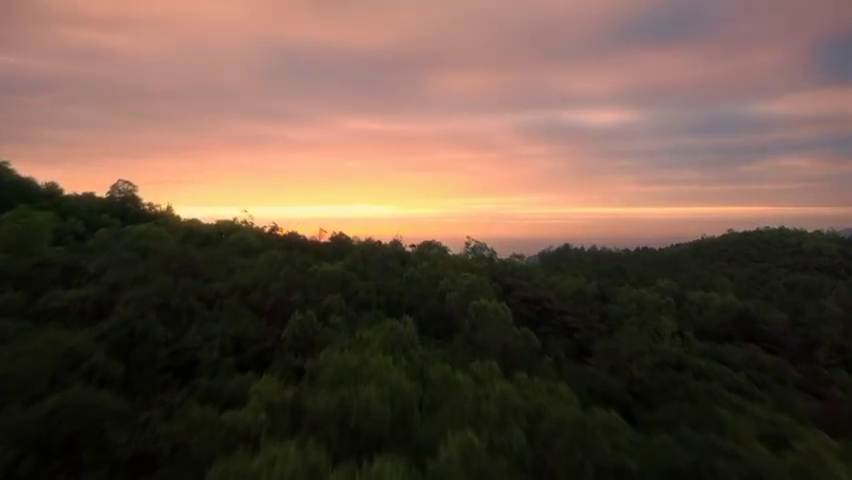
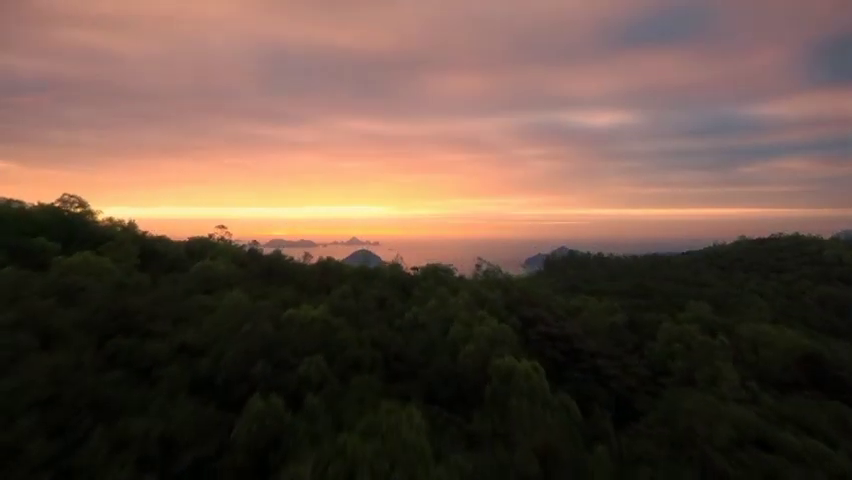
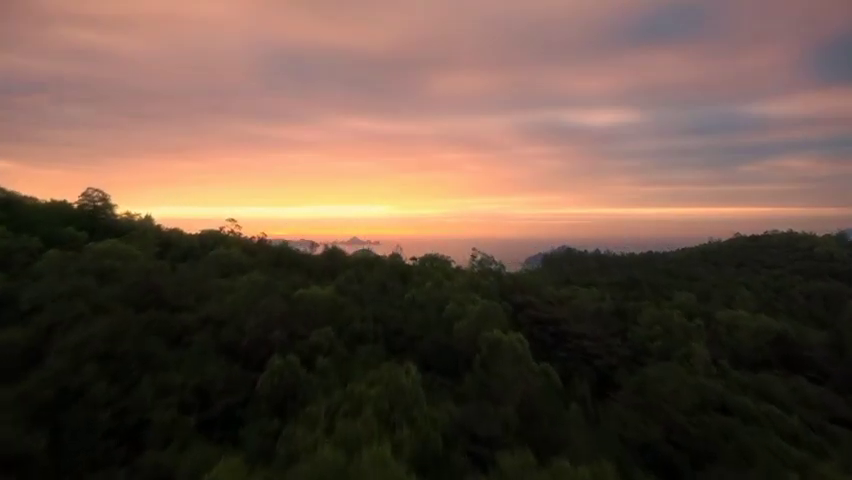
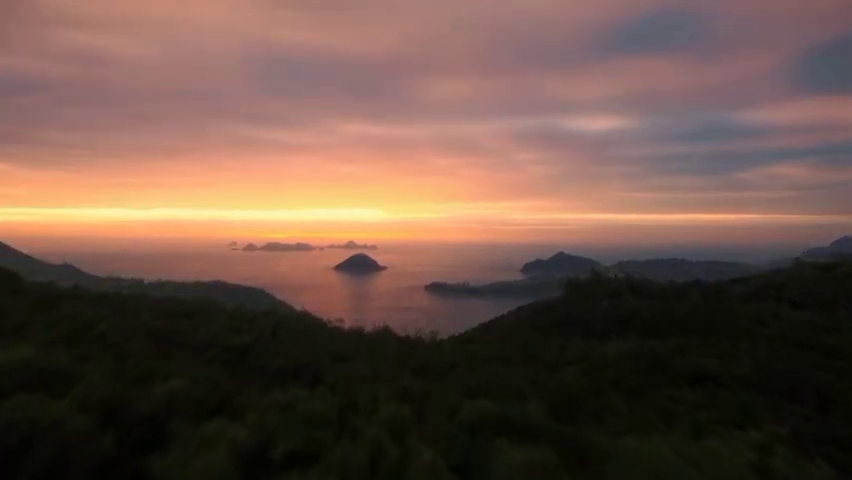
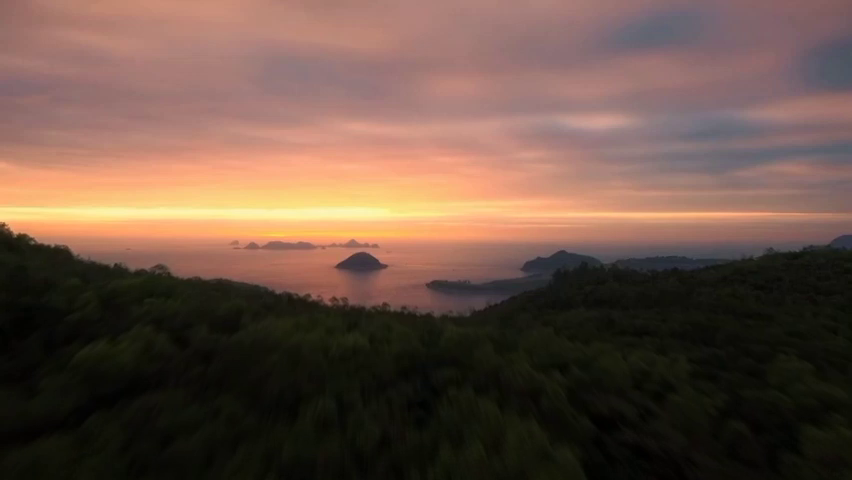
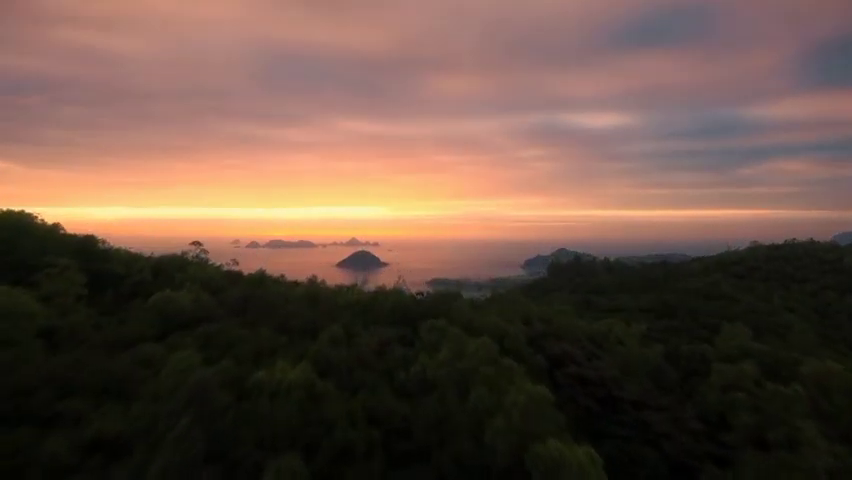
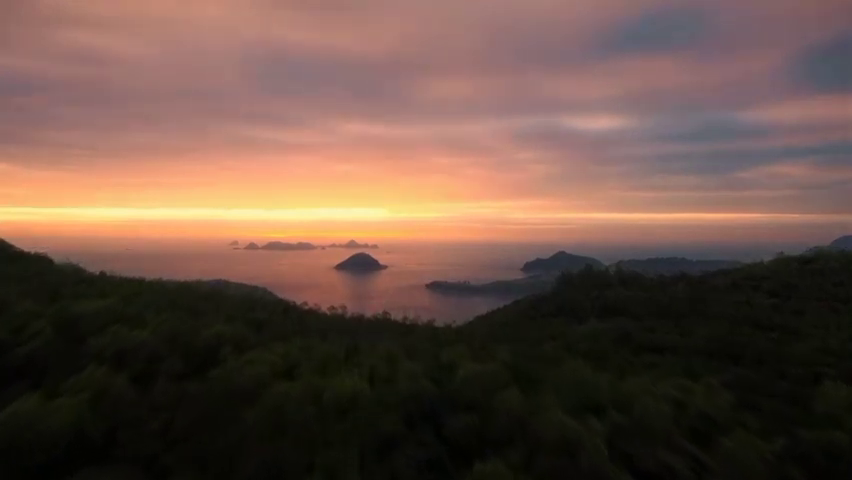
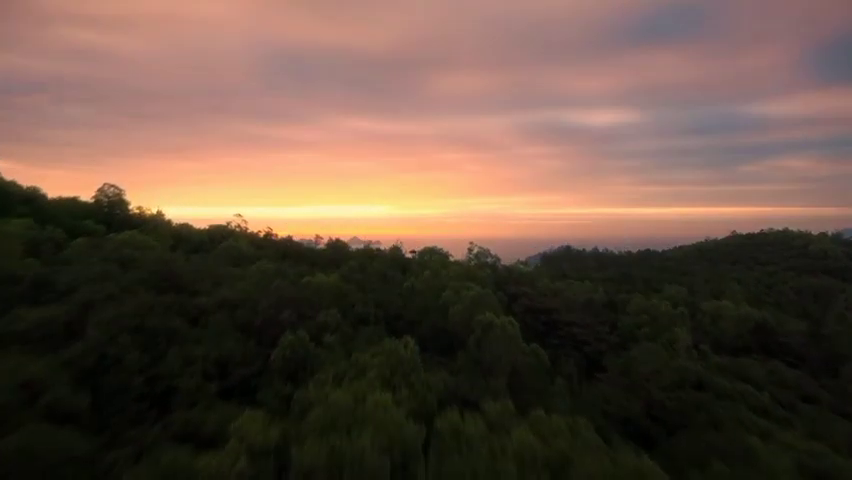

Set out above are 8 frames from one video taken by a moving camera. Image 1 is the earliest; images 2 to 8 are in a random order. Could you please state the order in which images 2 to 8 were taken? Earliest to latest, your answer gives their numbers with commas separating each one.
8, 3, 2, 6, 5, 7, 4
